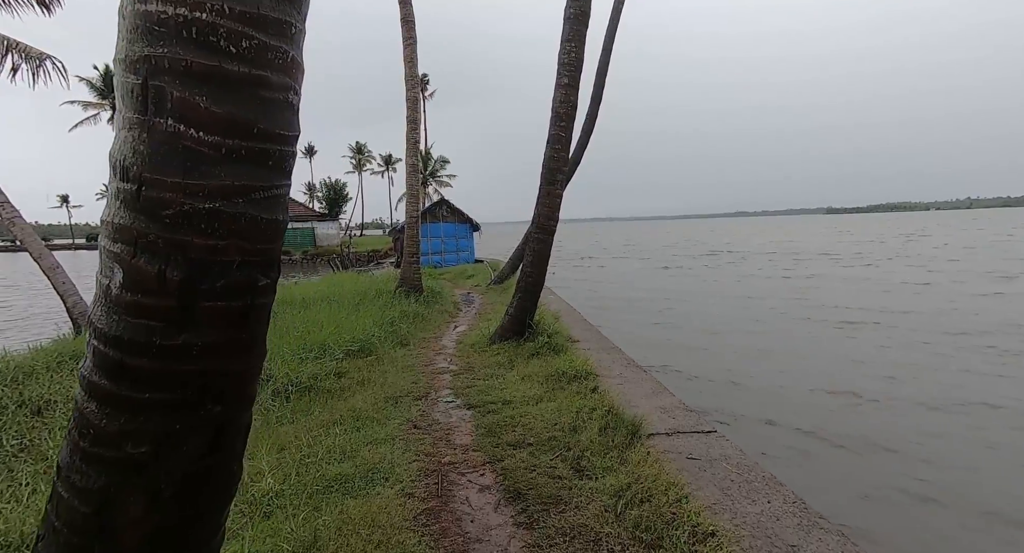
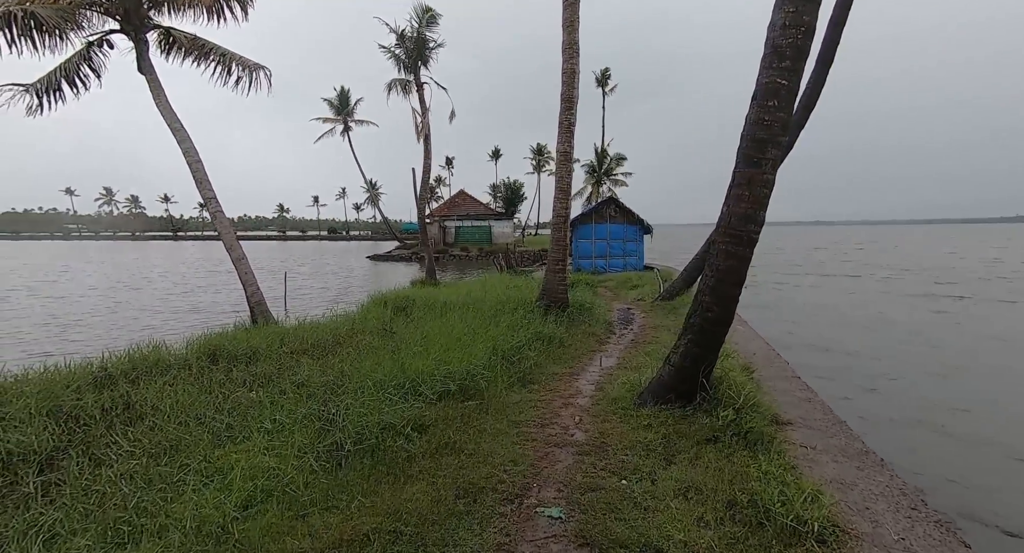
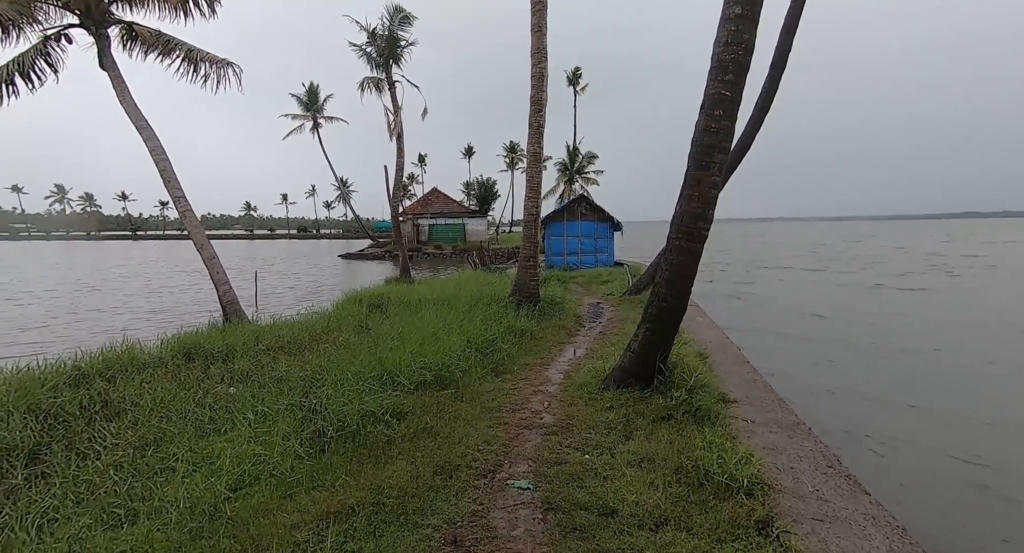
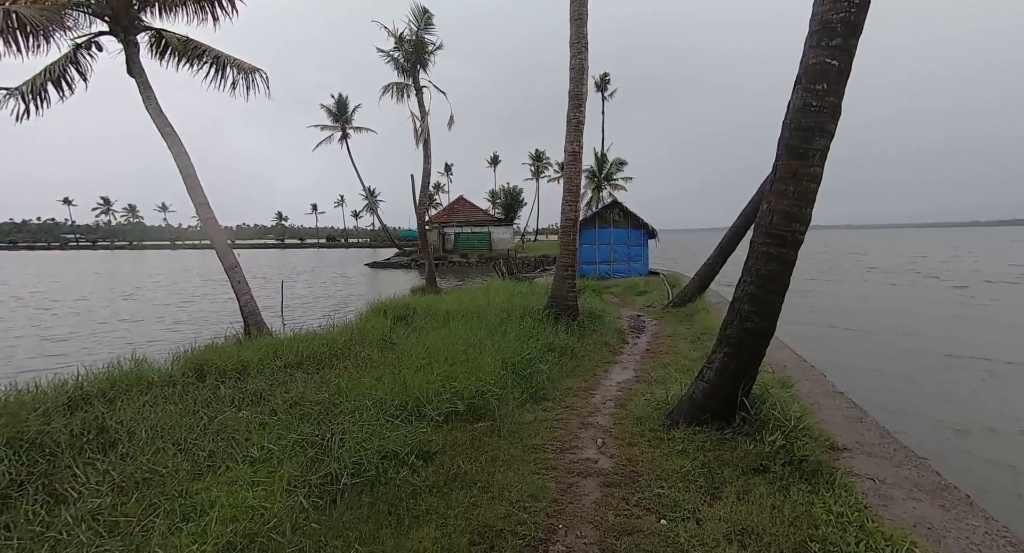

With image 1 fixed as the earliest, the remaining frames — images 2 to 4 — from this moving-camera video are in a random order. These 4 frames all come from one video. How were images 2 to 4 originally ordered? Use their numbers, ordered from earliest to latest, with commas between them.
3, 2, 4
